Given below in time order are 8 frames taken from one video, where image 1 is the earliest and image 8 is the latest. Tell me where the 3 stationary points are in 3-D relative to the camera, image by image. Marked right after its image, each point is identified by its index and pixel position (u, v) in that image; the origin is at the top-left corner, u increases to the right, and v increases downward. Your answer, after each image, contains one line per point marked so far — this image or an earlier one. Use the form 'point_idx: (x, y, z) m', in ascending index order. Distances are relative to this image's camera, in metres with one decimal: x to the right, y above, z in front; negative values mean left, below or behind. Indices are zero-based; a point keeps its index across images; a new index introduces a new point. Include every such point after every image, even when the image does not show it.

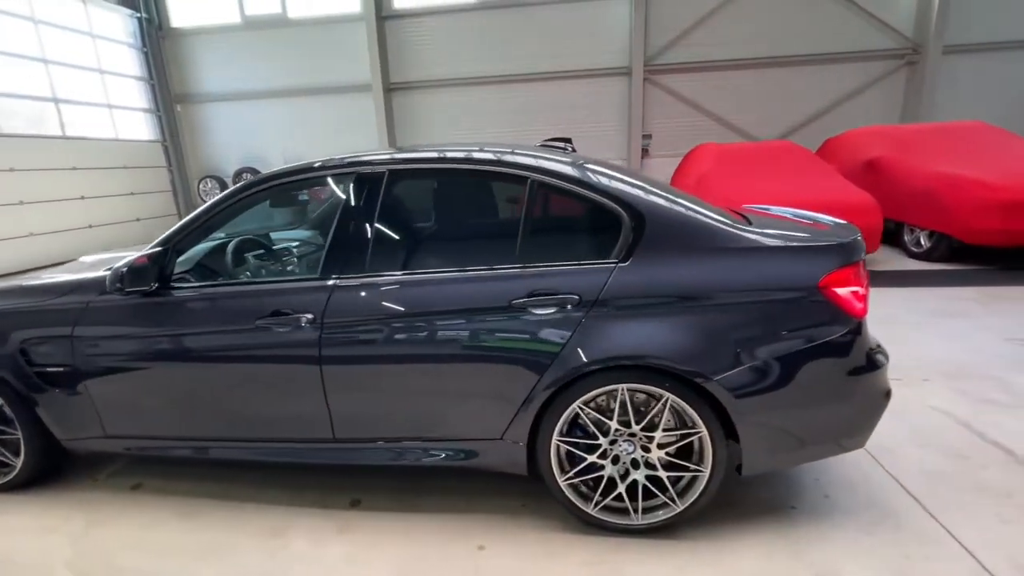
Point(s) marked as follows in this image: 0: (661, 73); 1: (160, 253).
0: (+2.5, +3.6, +8.1) m
1: (-1.4, +0.1, +1.8) m
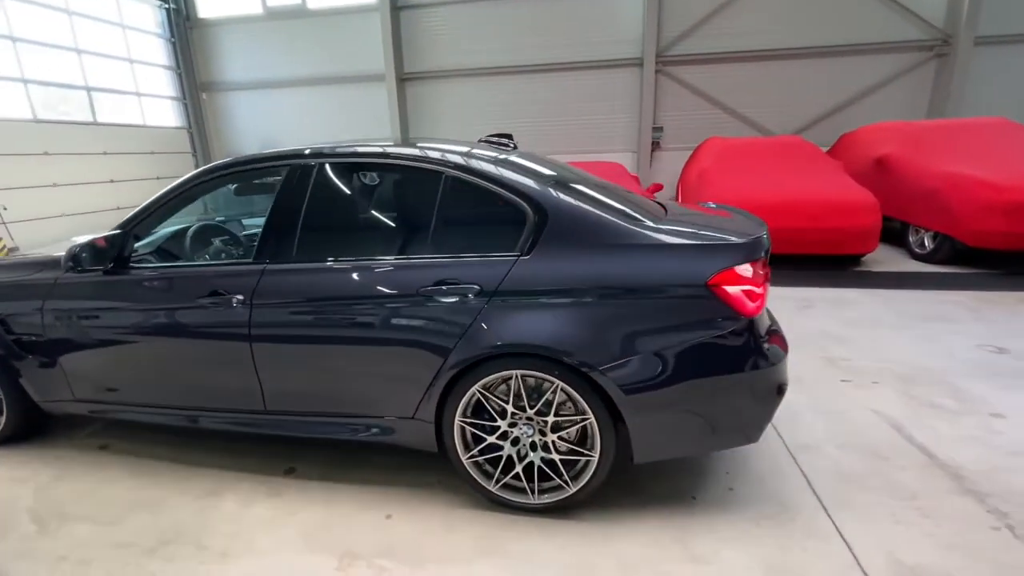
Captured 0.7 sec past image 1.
0: (+2.7, +3.7, +7.9) m
1: (-1.6, +0.2, +1.9) m
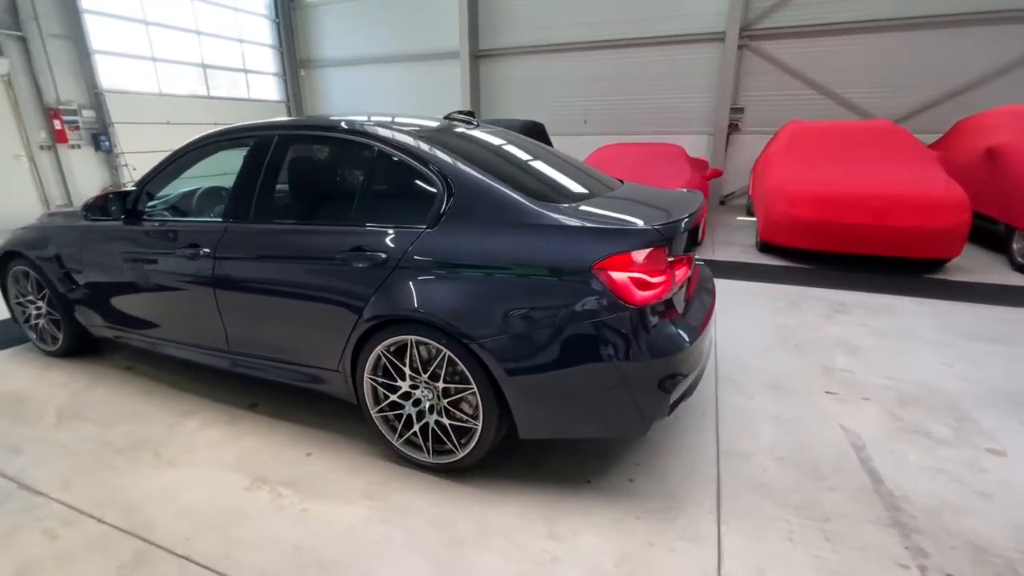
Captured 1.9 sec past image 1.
0: (+3.8, +3.8, +7.2) m
1: (-1.8, +0.5, +2.3) m
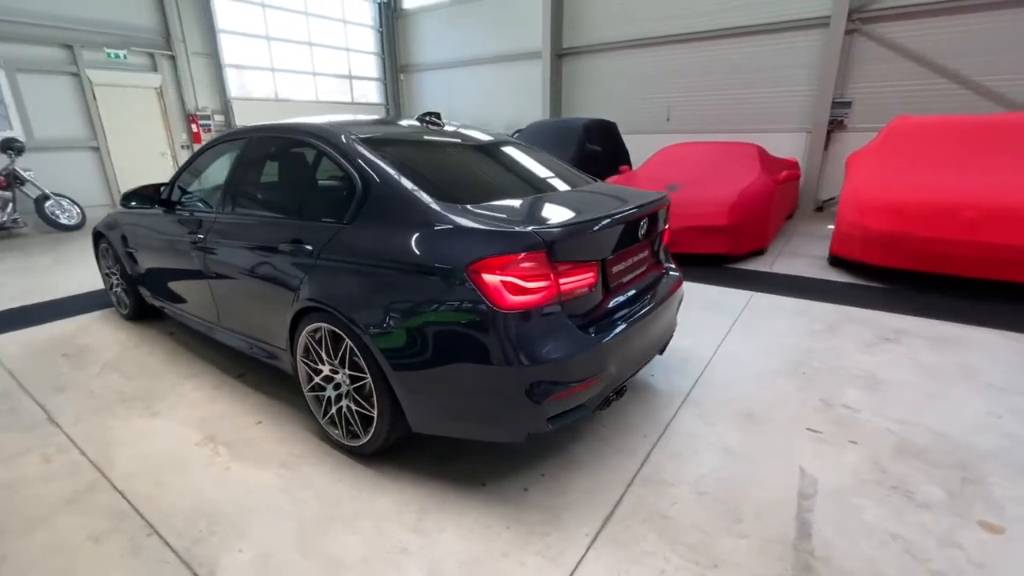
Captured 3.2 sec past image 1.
0: (+4.8, +3.5, +6.3) m
1: (-2.0, +0.6, +2.7) m
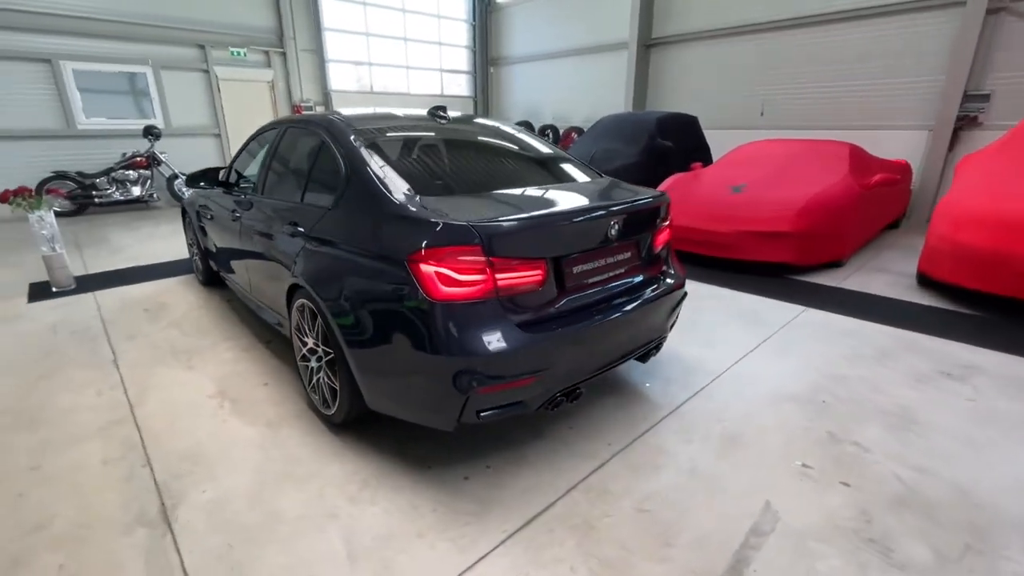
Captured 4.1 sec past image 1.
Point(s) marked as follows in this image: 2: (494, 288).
0: (+5.7, +3.2, +5.2) m
1: (-1.8, +0.8, +3.1) m
2: (-0.1, 0.0, +1.5) m
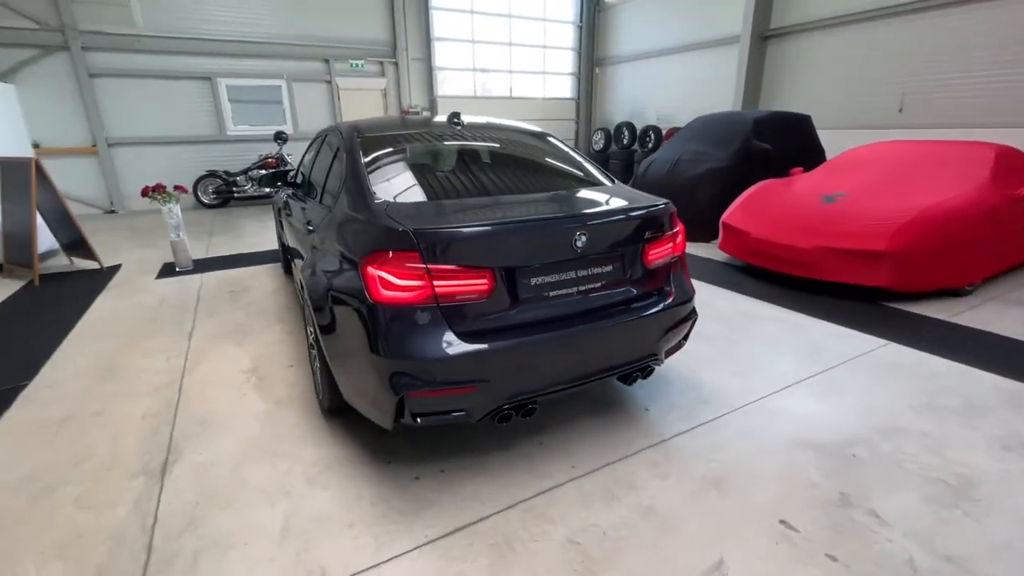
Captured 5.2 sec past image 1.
0: (+6.4, +2.7, +3.8) m
1: (-1.5, +0.9, +3.5) m
2: (-0.3, 0.0, +1.5) m
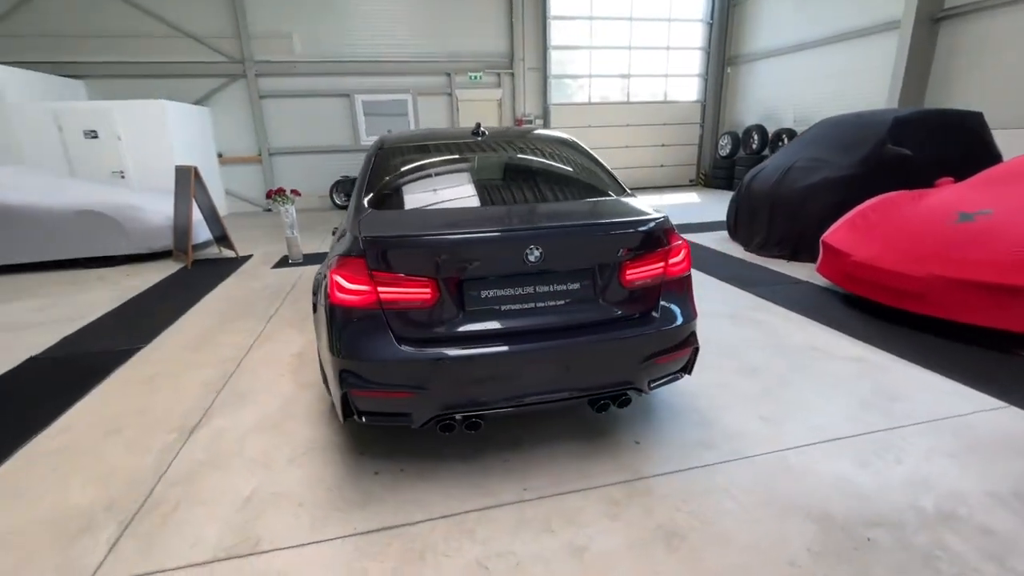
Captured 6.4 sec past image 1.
0: (+6.8, +2.2, +2.0) m
1: (-1.1, +0.9, +3.8) m
2: (-0.4, 0.0, +1.6) m
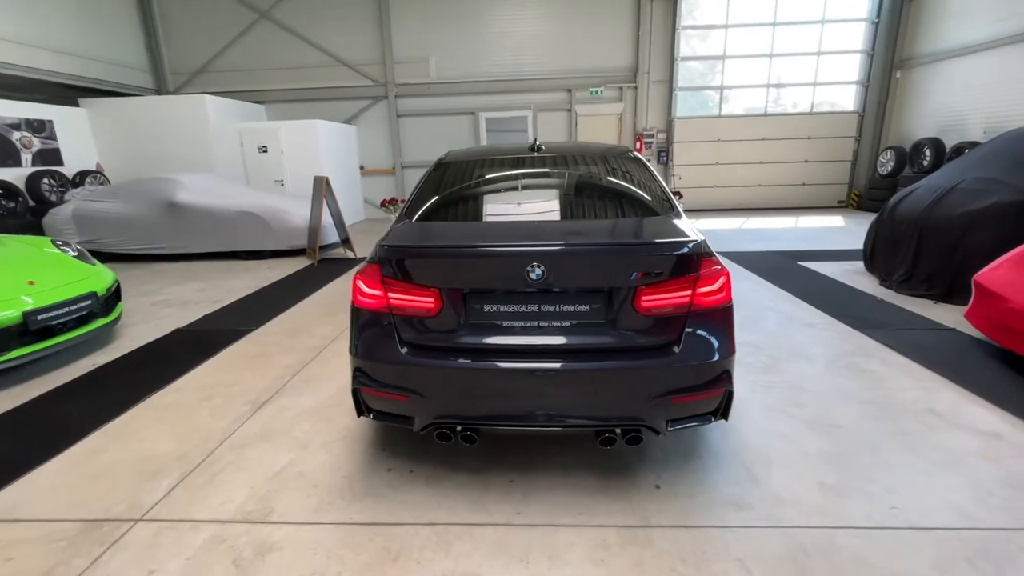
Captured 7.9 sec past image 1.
0: (+6.8, +1.6, +0.2) m
1: (-0.4, +0.8, +4.0) m
2: (-0.4, -0.1, +1.7) m
